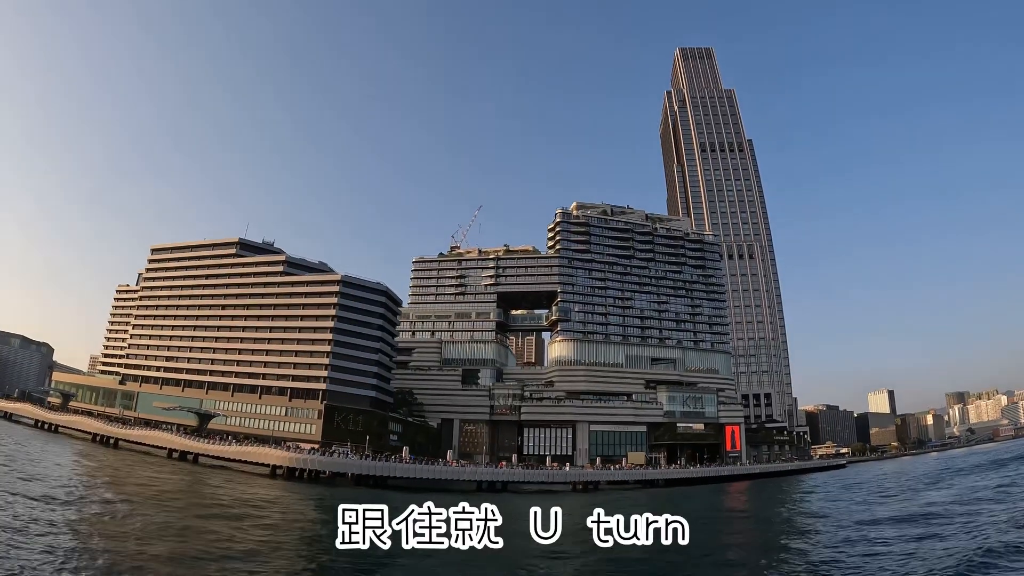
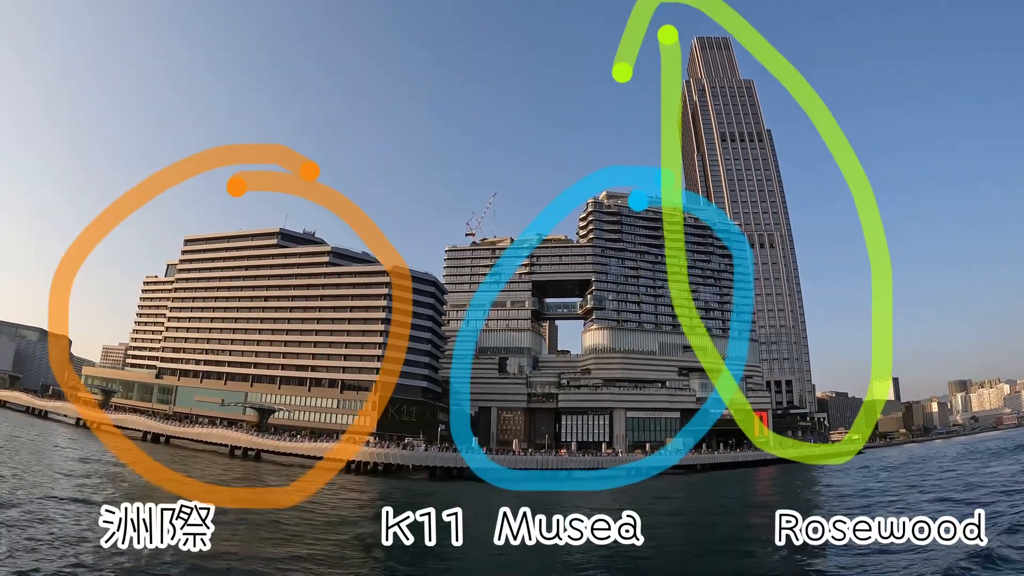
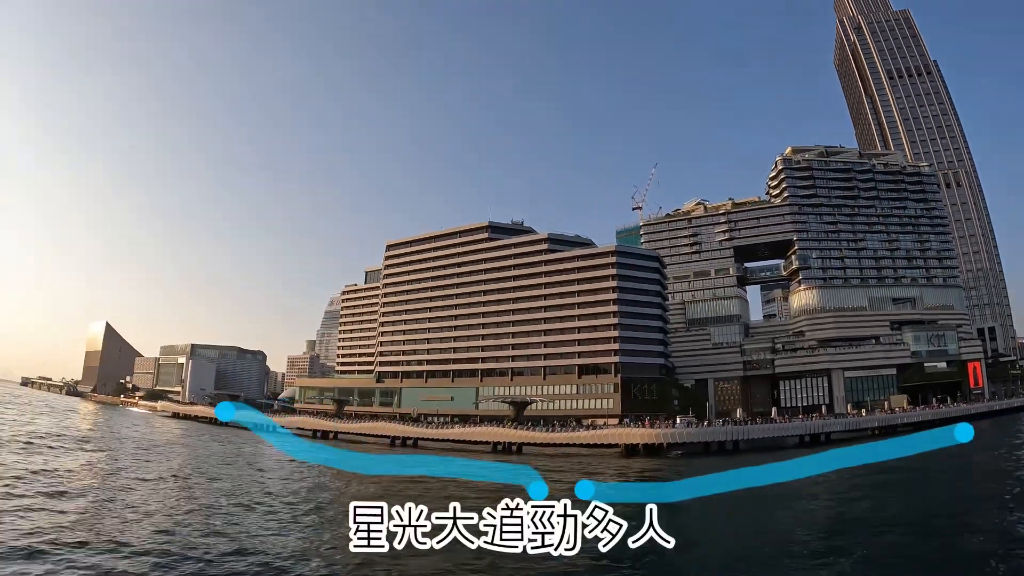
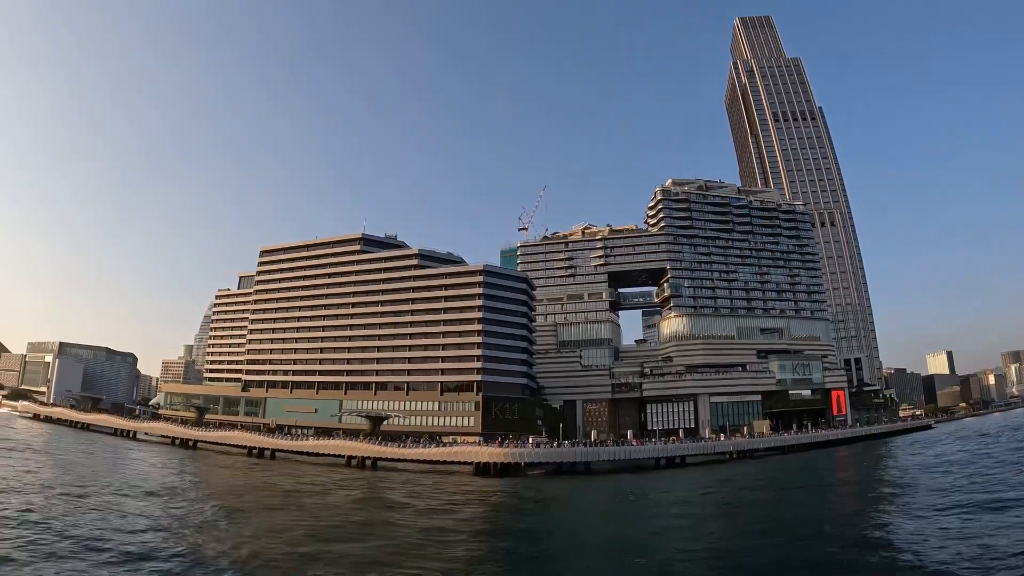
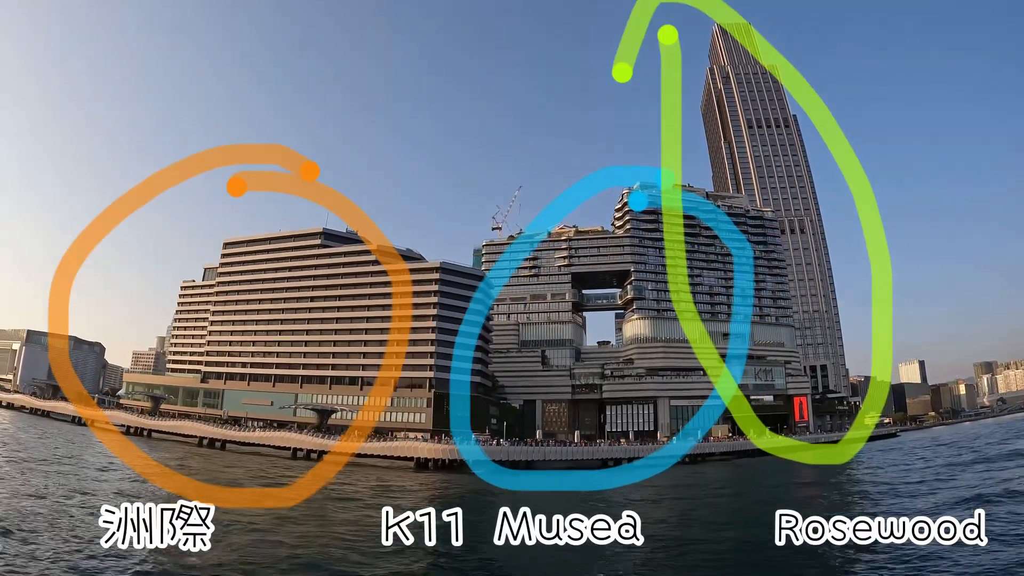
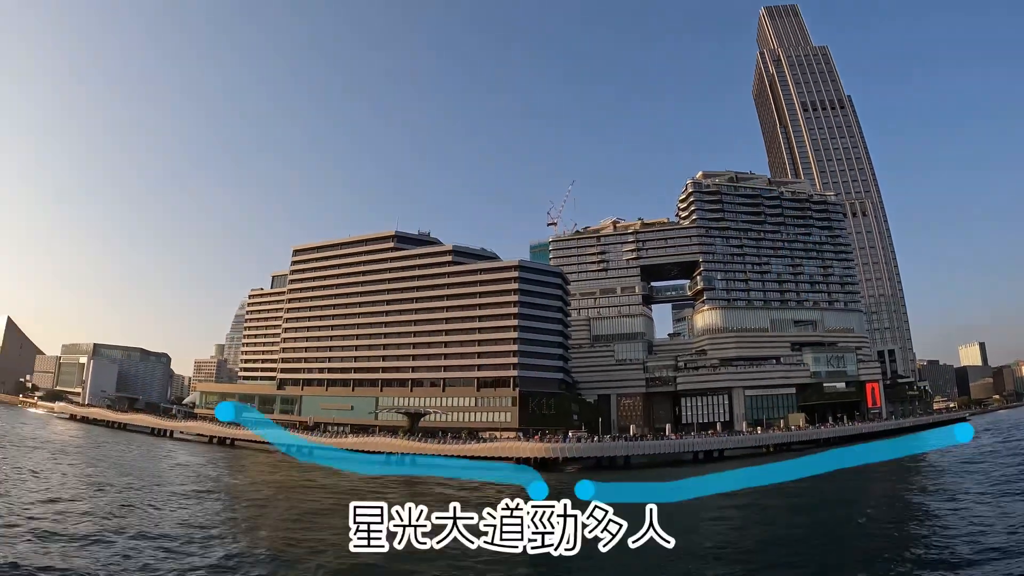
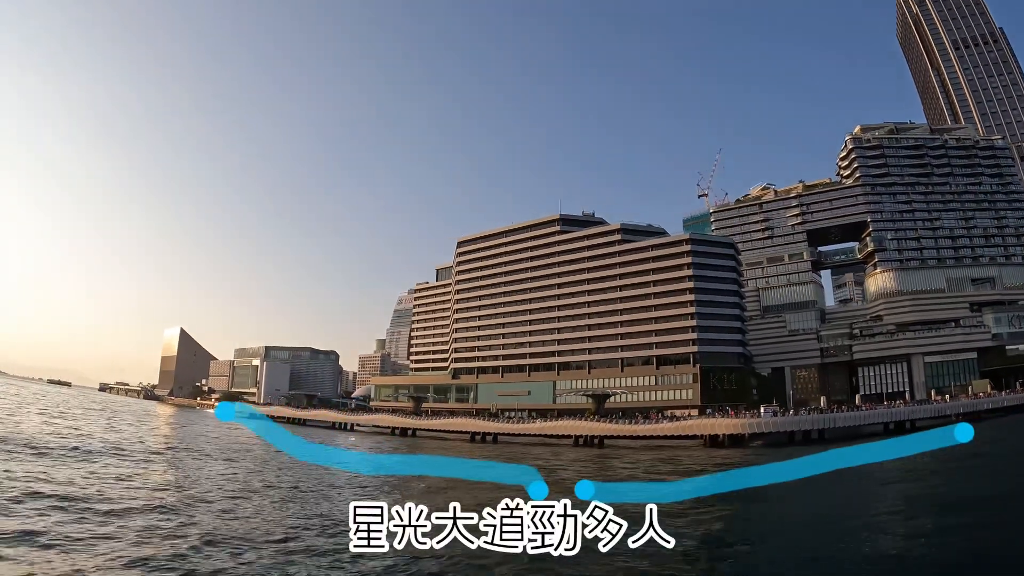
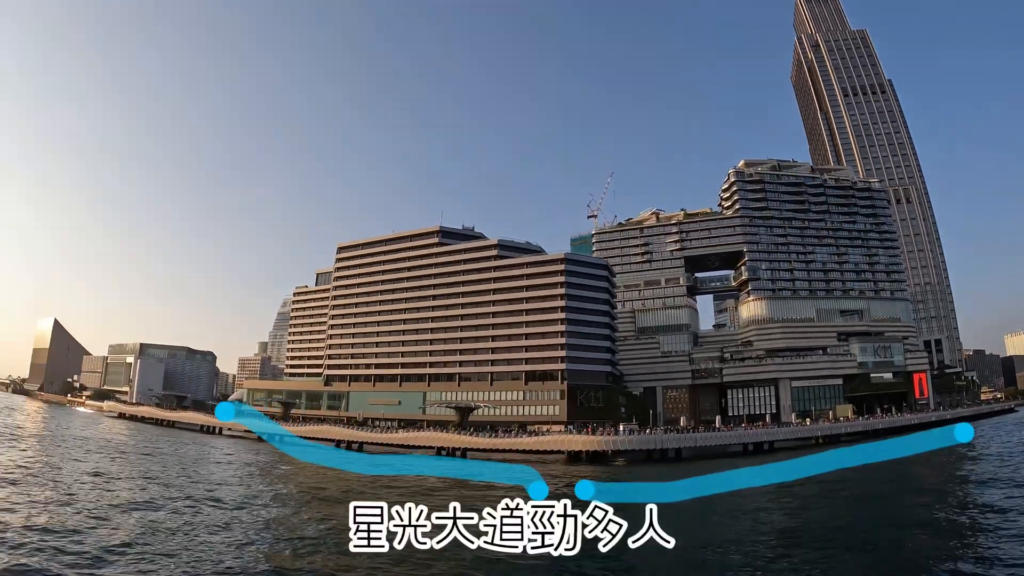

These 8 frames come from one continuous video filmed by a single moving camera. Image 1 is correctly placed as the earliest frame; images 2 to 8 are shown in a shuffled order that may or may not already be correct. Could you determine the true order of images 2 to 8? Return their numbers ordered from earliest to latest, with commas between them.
2, 5, 4, 6, 8, 3, 7
